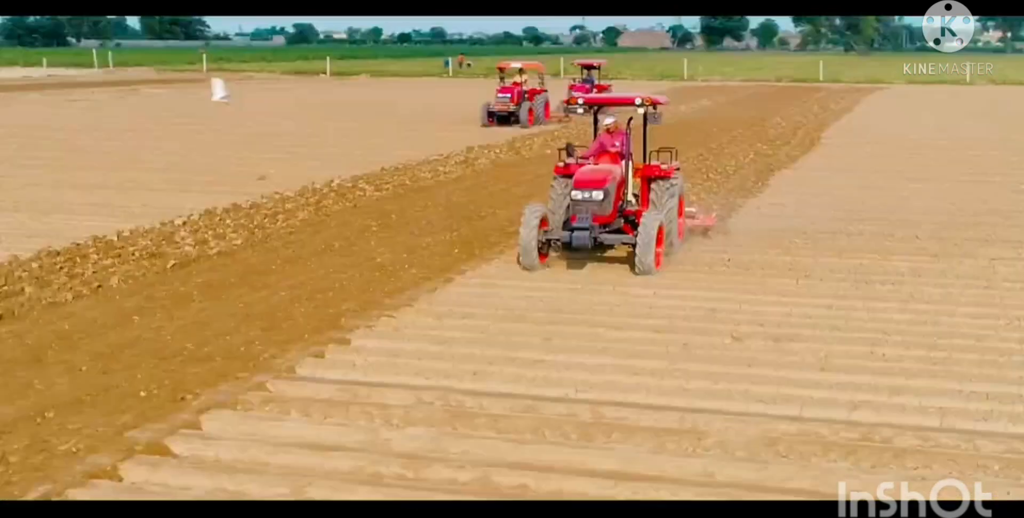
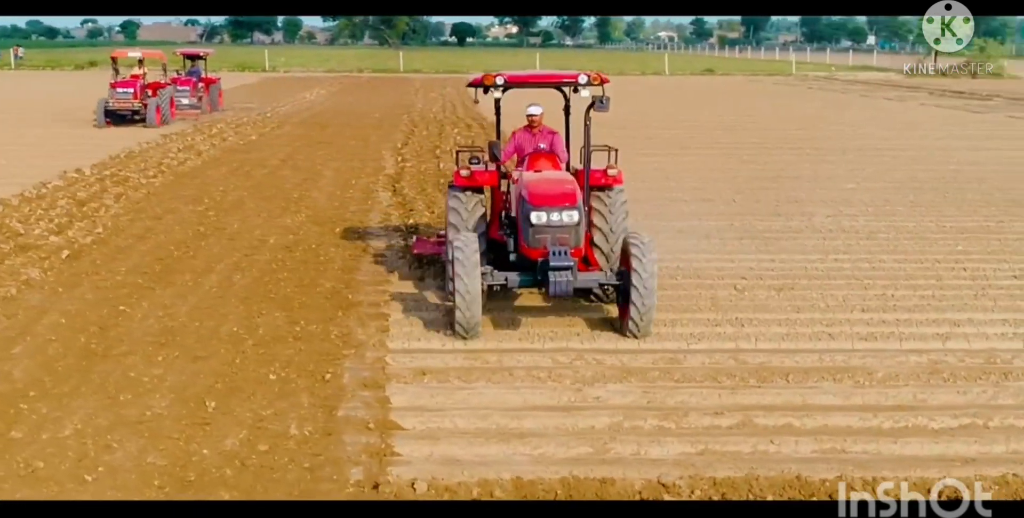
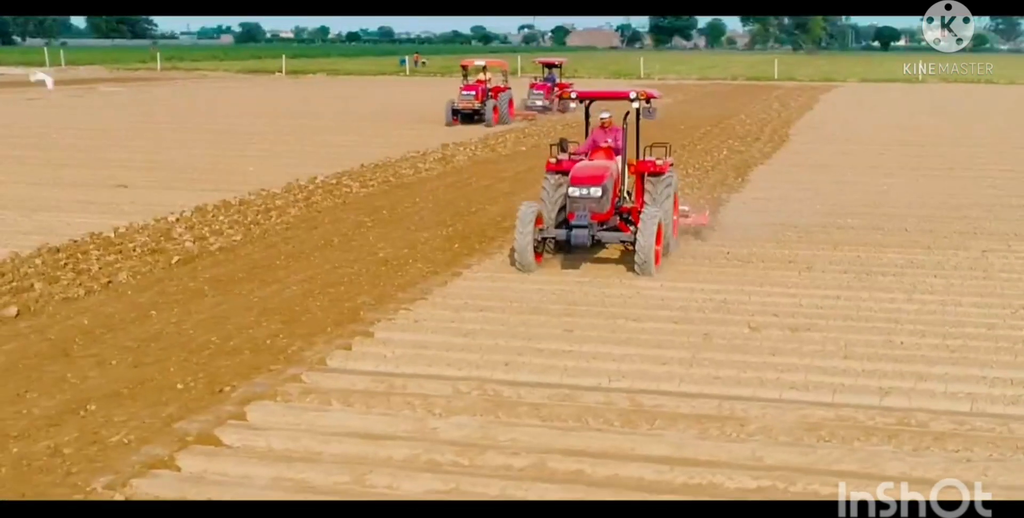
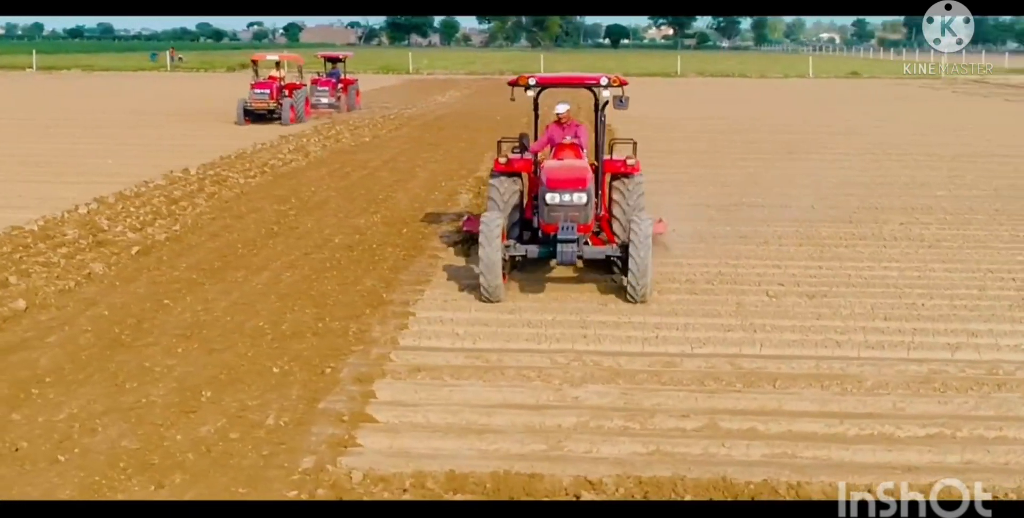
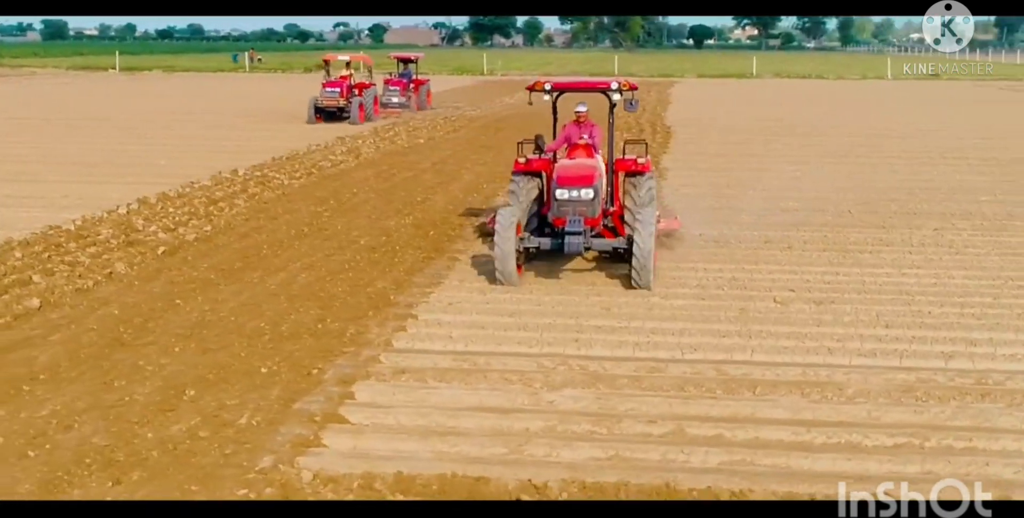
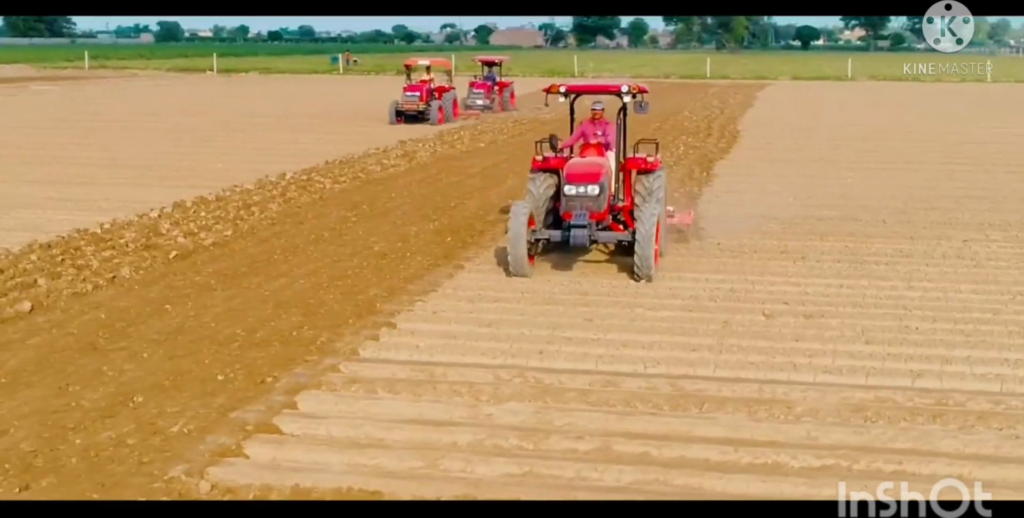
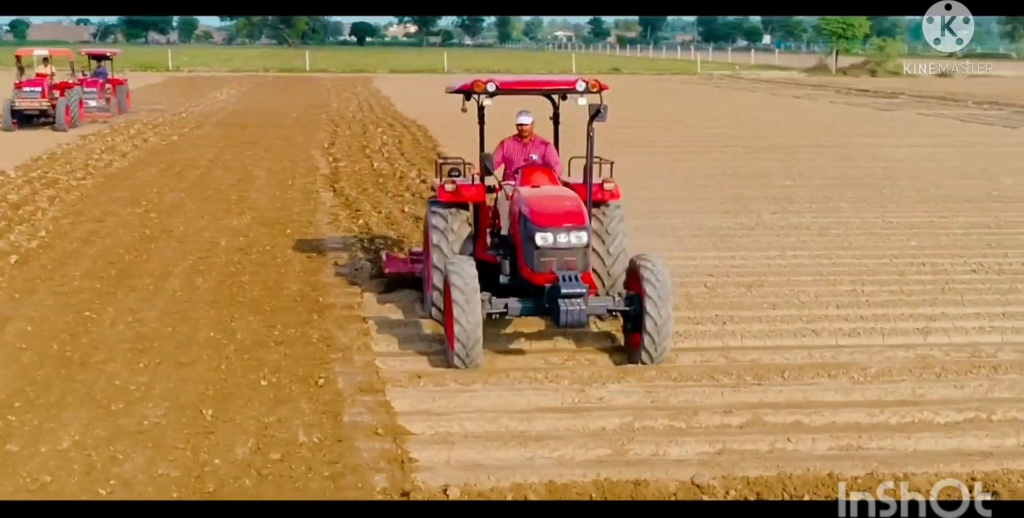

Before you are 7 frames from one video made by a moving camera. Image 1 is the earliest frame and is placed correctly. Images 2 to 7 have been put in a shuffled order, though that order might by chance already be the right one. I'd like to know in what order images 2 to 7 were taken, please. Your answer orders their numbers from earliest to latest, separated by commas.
3, 6, 5, 4, 2, 7
